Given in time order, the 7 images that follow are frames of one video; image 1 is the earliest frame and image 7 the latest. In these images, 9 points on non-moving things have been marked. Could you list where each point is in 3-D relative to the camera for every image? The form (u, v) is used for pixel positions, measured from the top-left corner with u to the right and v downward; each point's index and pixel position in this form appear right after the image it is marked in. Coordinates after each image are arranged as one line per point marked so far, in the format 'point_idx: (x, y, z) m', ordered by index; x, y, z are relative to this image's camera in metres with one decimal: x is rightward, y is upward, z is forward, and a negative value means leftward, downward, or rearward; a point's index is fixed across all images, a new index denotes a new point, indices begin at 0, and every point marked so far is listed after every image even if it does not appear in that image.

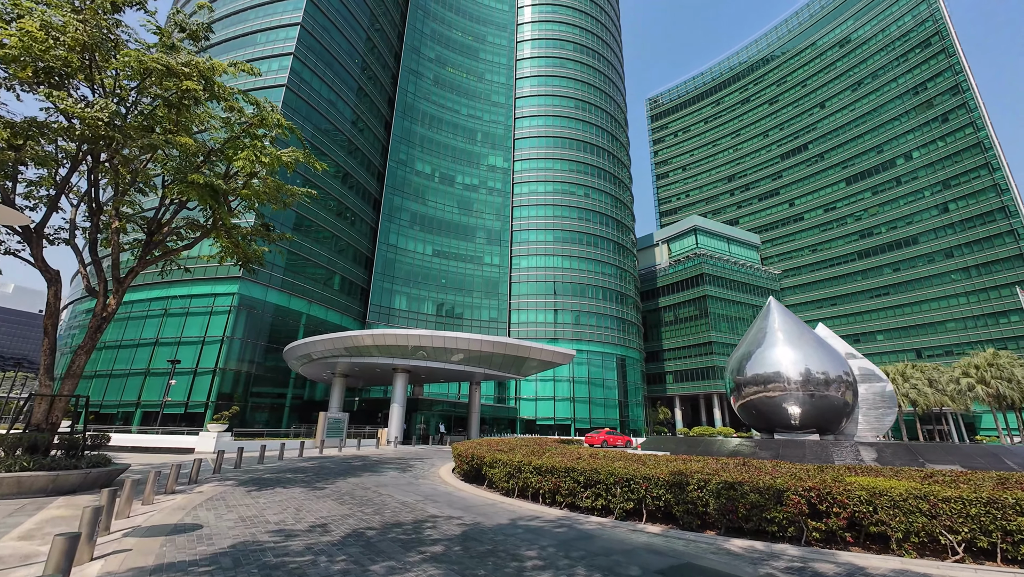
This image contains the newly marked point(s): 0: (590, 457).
0: (+1.9, -3.9, +10.0) m
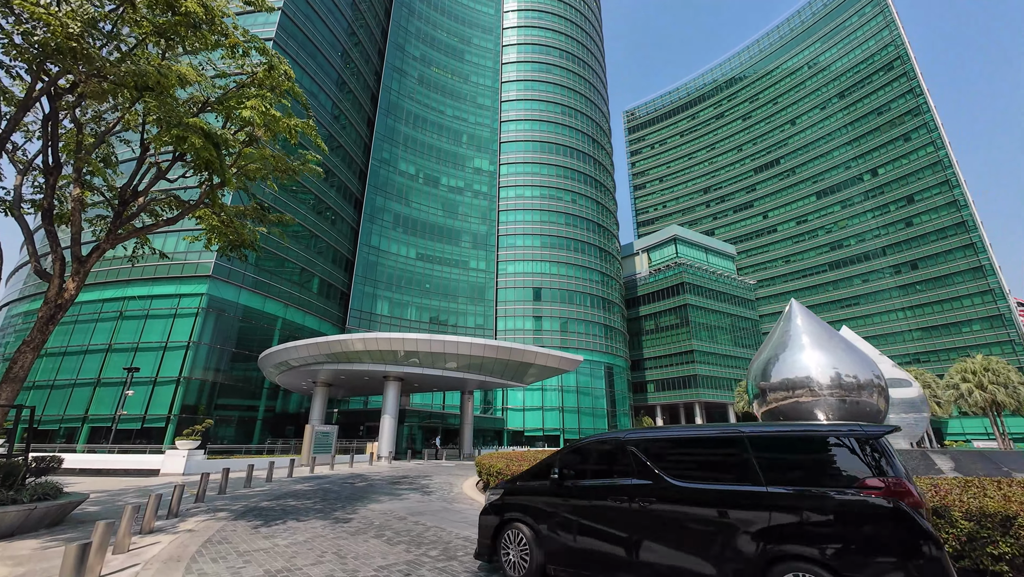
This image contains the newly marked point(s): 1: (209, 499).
0: (+3.4, -3.5, +8.2) m
1: (-7.5, -5.2, +10.9) m
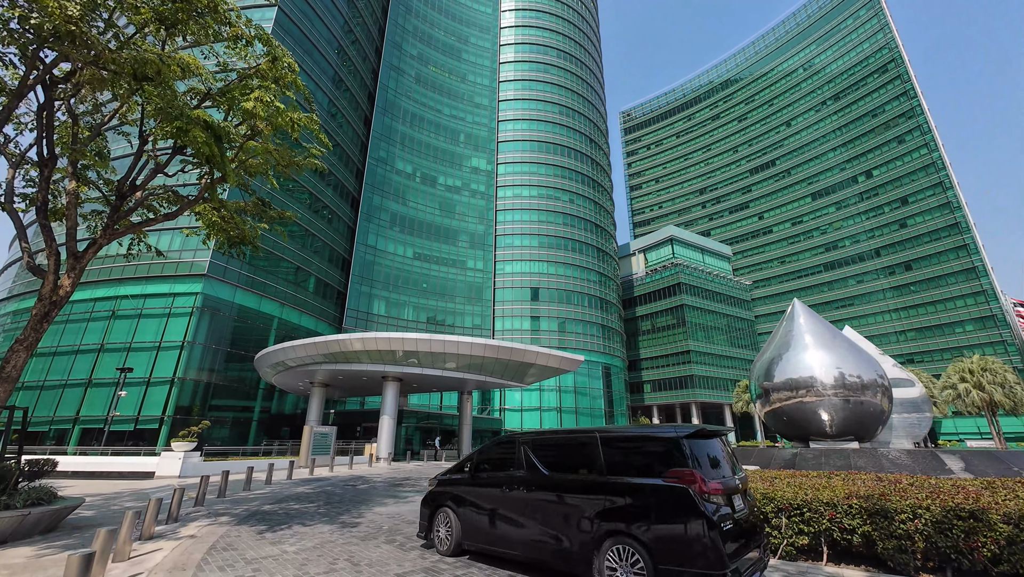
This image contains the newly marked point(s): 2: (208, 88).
0: (+3.7, -3.5, +8.0) m
1: (-7.3, -5.1, +10.5) m
2: (-7.1, +4.7, +10.3) m
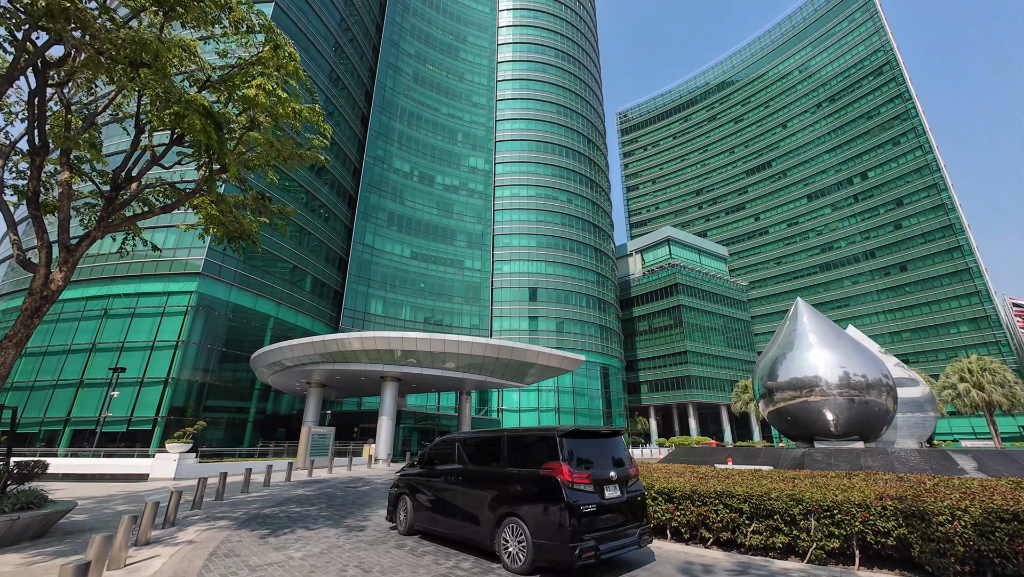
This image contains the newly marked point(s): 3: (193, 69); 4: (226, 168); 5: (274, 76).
0: (+3.9, -3.4, +7.8) m
1: (-7.1, -5.0, +10.2) m
2: (-6.9, +4.8, +9.9) m
3: (-7.1, +4.9, +9.8) m
4: (-7.0, +3.0, +10.7) m
5: (-5.4, +4.8, +9.9) m
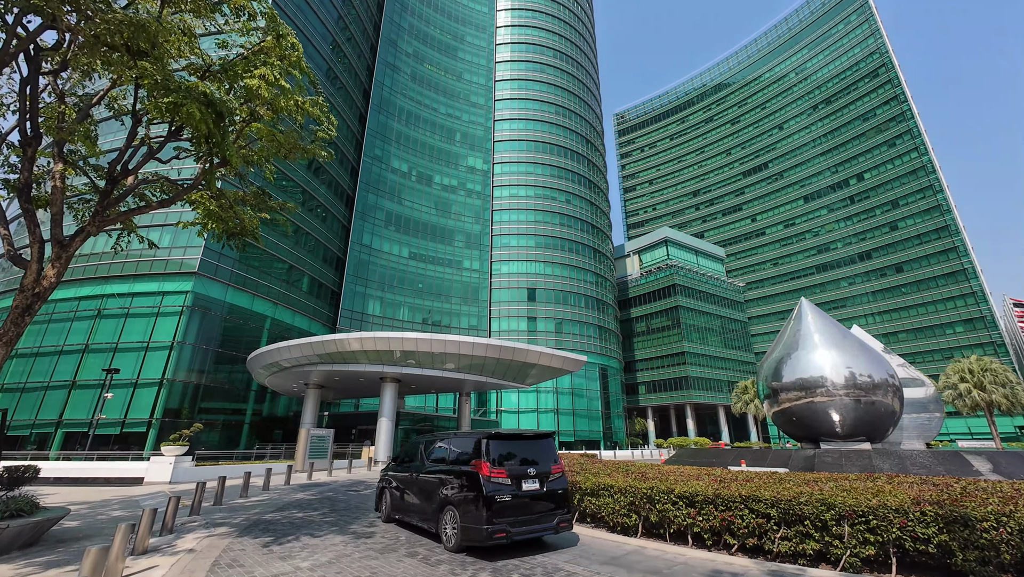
0: (+4.1, -3.3, +7.5) m
1: (-6.9, -5.0, +9.8) m
2: (-6.7, +4.9, +9.6) m
3: (-6.9, +5.0, +9.5) m
4: (-6.7, +3.0, +10.3) m
5: (-5.2, +4.9, +9.6) m
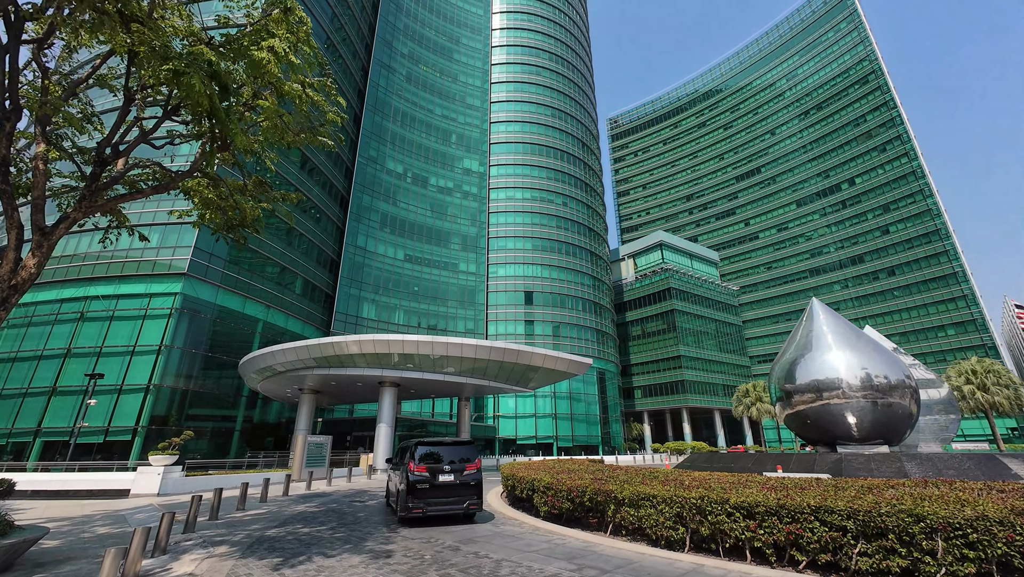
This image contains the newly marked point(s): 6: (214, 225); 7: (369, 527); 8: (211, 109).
0: (+4.7, -3.1, +6.9) m
1: (-6.3, -4.8, +8.9) m
2: (-6.1, +5.0, +8.8) m
3: (-6.3, +5.1, +8.7) m
4: (-6.2, +3.1, +9.5) m
5: (-4.6, +5.0, +8.8) m
6: (-7.8, +1.6, +11.5) m
7: (-3.0, -5.0, +9.2) m
8: (-5.4, +3.2, +7.9) m
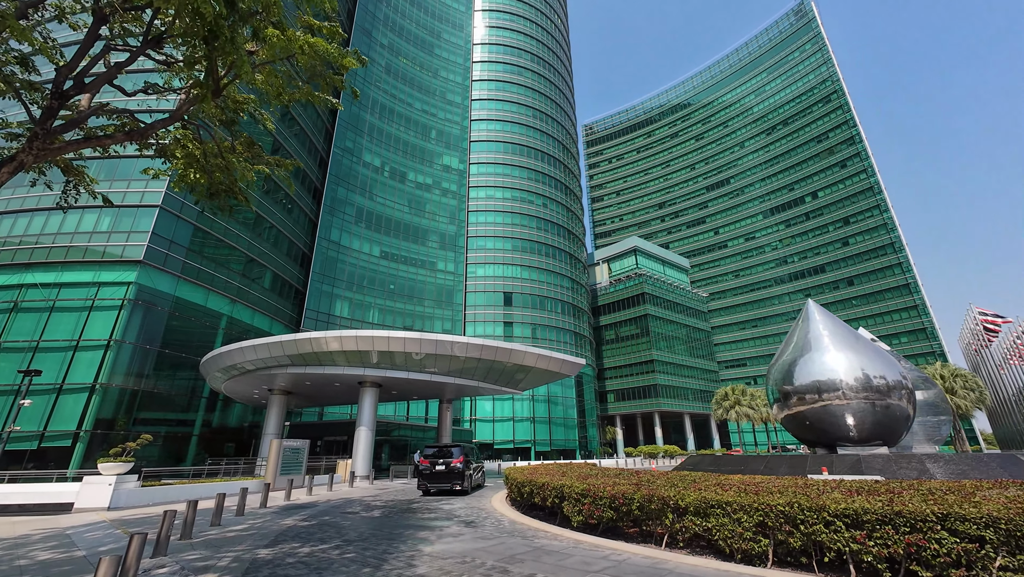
0: (+5.6, -2.8, +6.1) m
1: (-5.6, -4.3, +7.3) m
2: (-5.2, +5.5, +7.3) m
3: (-5.4, +5.6, +7.2) m
4: (-5.4, +3.6, +8.0) m
5: (-3.7, +5.5, +7.5) m
6: (-7.1, +2.2, +9.8) m
7: (-2.4, -4.6, +7.9) m
8: (-4.5, +3.7, +6.4) m
